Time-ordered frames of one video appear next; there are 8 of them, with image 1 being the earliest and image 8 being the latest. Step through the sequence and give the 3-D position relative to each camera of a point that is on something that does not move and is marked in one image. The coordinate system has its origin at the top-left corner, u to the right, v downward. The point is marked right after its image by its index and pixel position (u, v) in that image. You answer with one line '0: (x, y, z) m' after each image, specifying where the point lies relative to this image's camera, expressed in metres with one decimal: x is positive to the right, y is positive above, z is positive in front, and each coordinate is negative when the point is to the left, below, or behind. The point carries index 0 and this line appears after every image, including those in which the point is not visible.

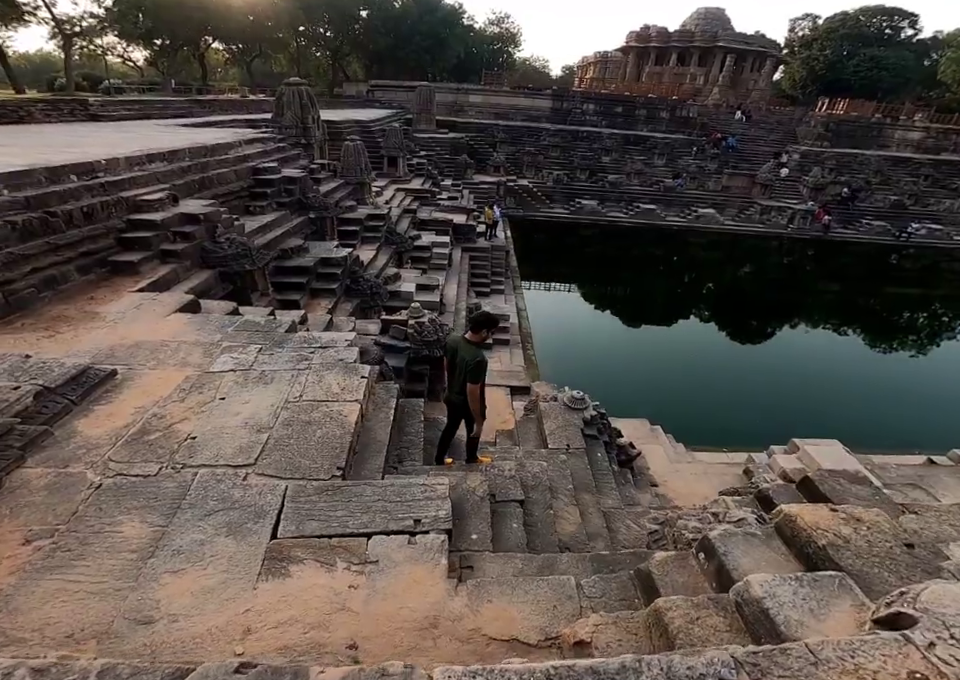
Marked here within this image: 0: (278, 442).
0: (-1.3, -0.6, +3.4) m
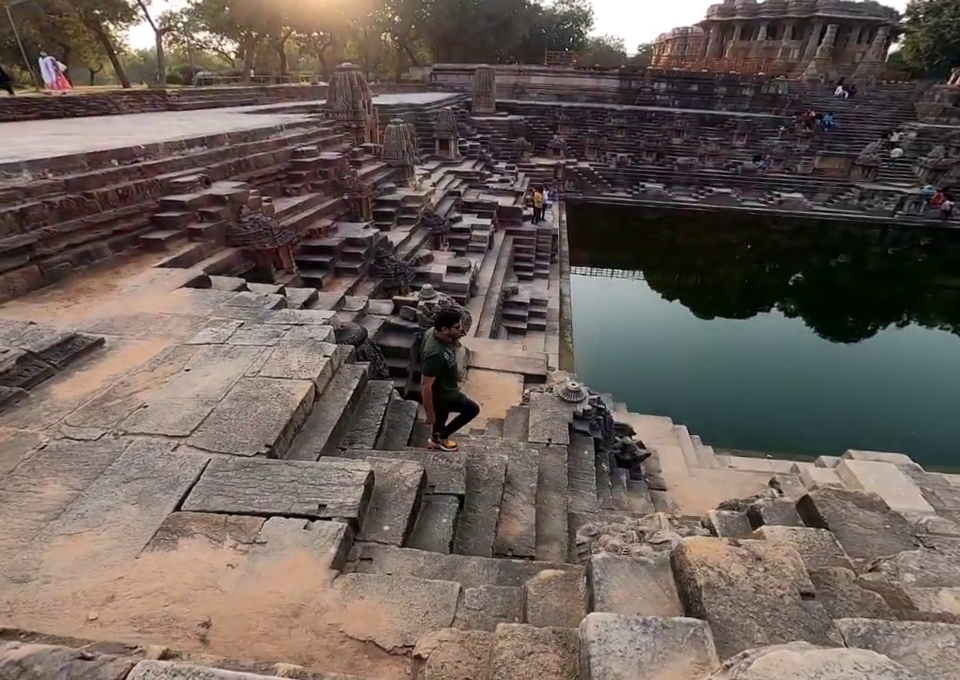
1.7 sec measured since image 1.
0: (-1.7, -0.5, +3.4) m
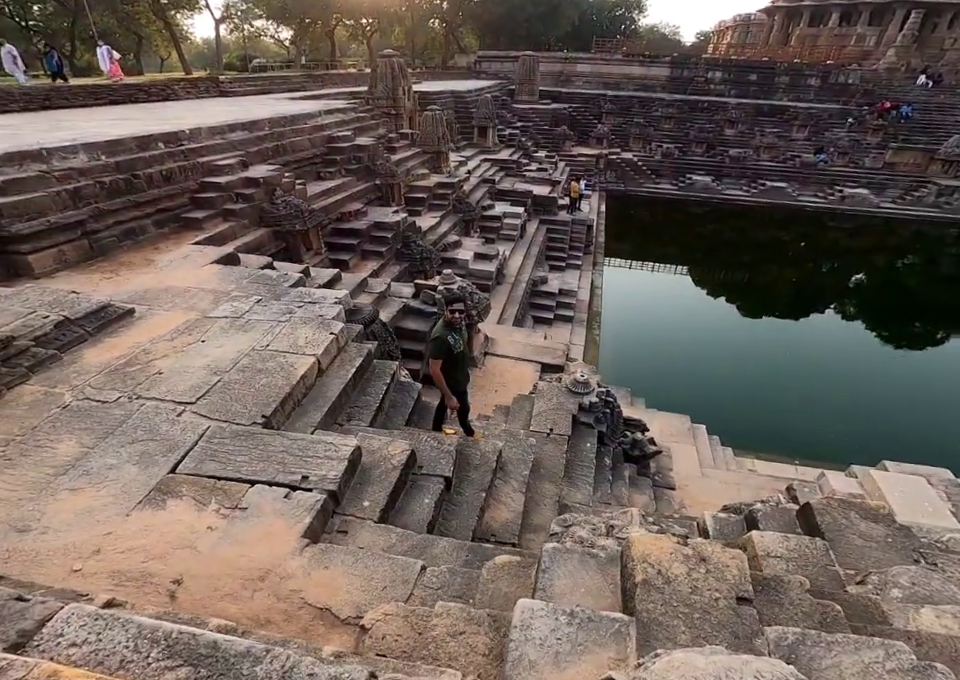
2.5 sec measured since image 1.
0: (-1.7, -0.3, +3.5) m
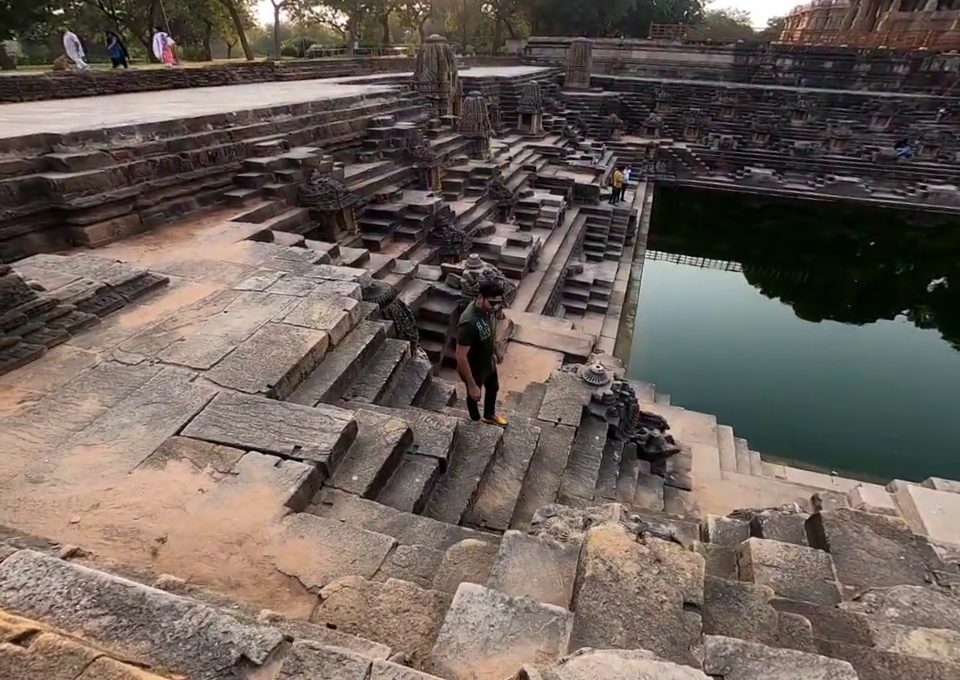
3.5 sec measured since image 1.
0: (-1.7, -0.1, +3.7) m
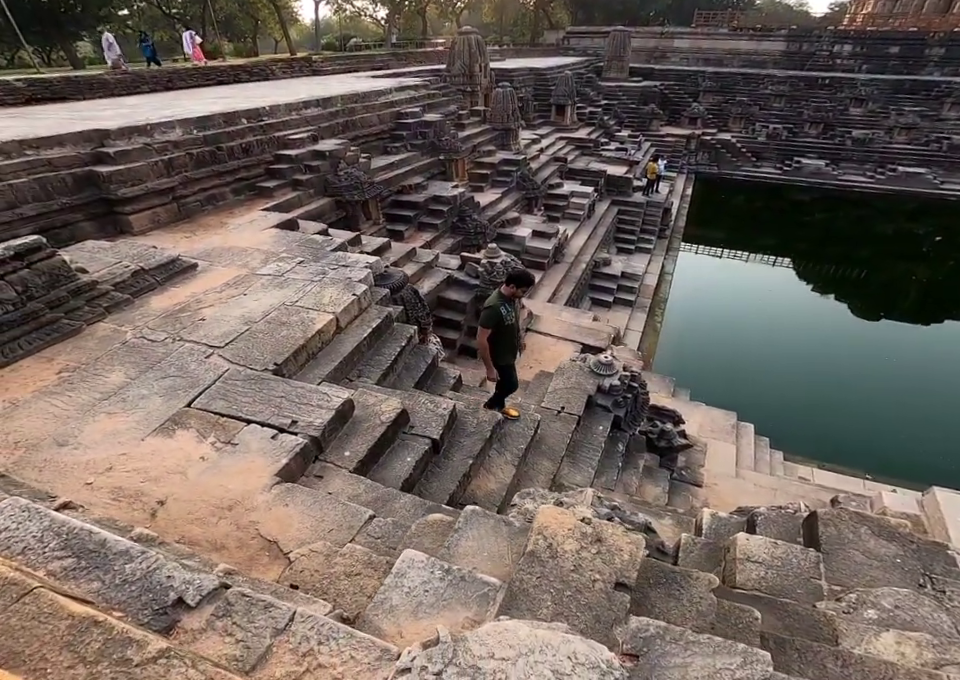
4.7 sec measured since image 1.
0: (-1.7, 0.0, +3.8) m
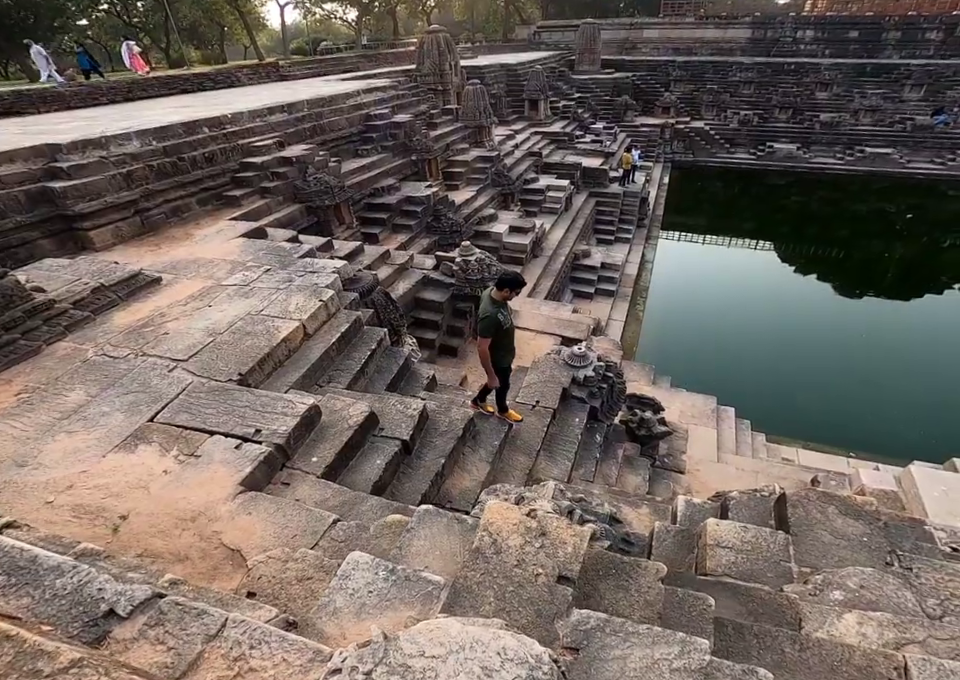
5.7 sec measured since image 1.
0: (-1.9, 0.0, +3.8) m
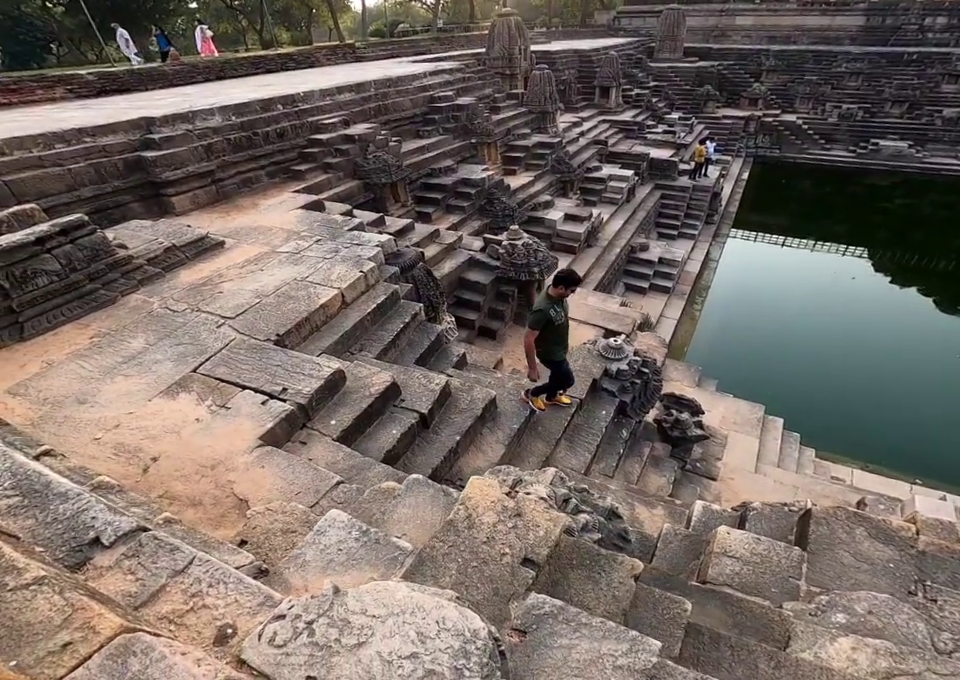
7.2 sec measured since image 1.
0: (-1.7, +0.2, +4.0) m
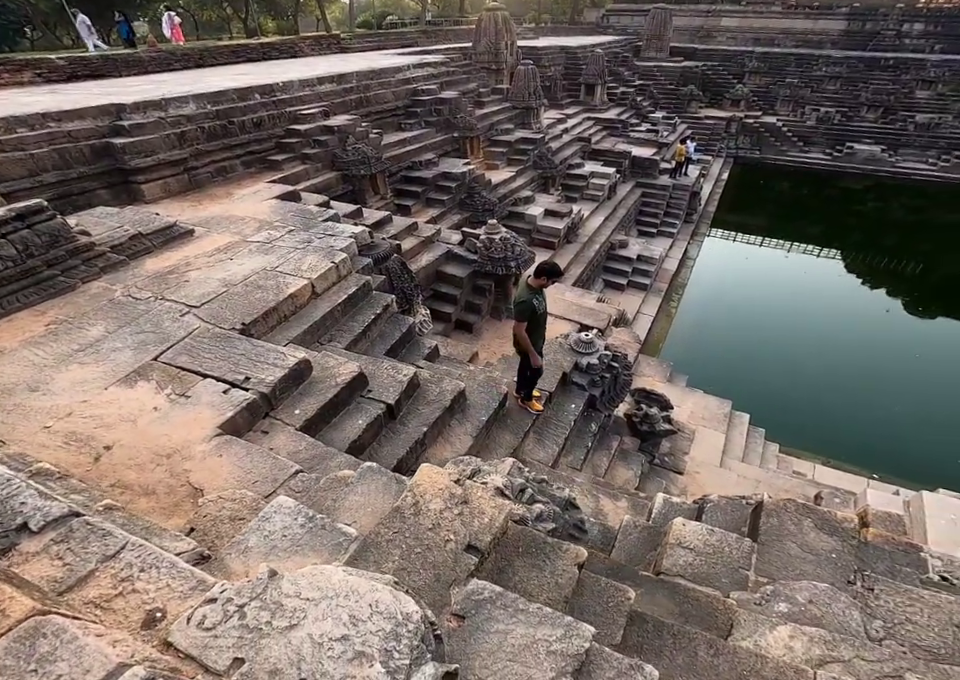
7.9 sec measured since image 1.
0: (-1.9, +0.3, +4.0) m
